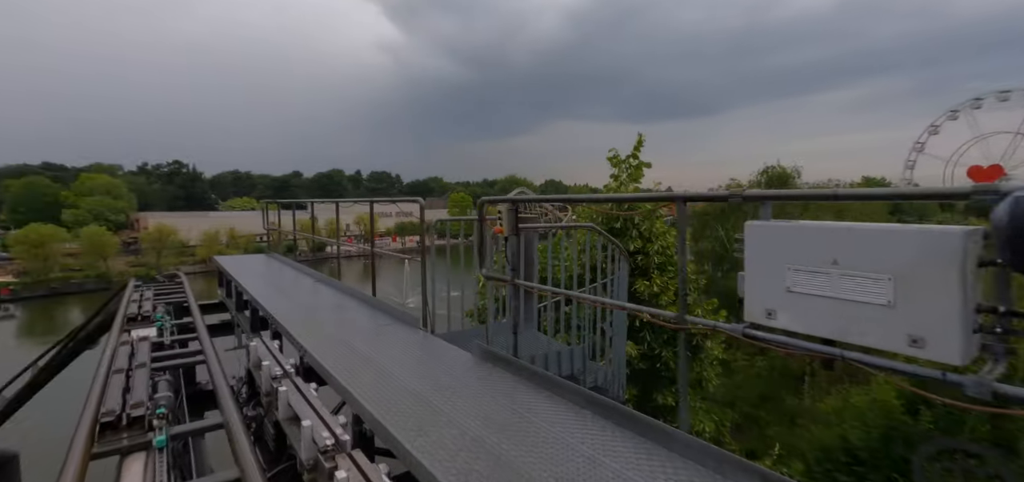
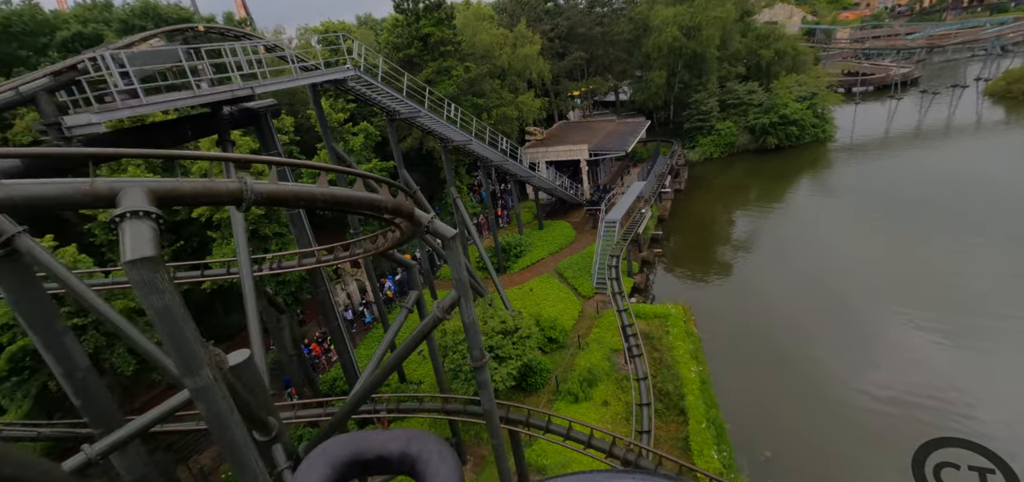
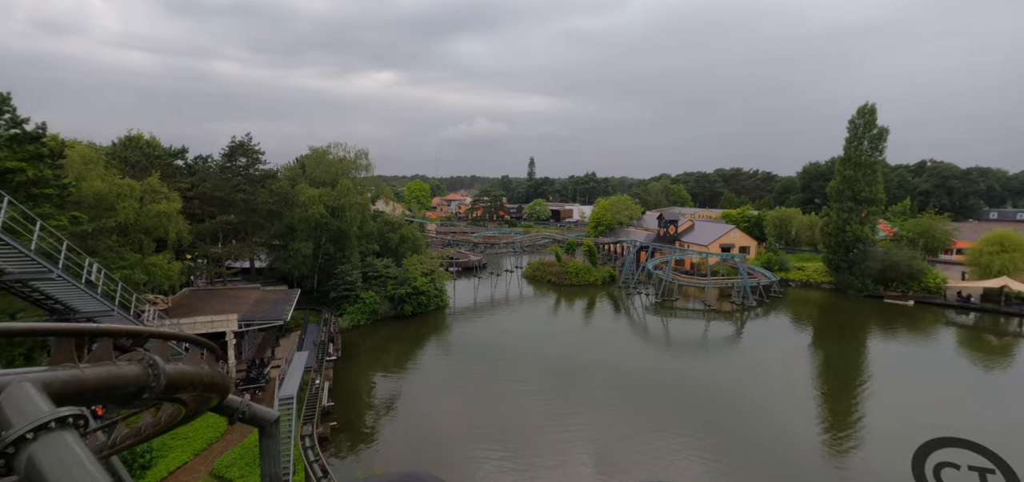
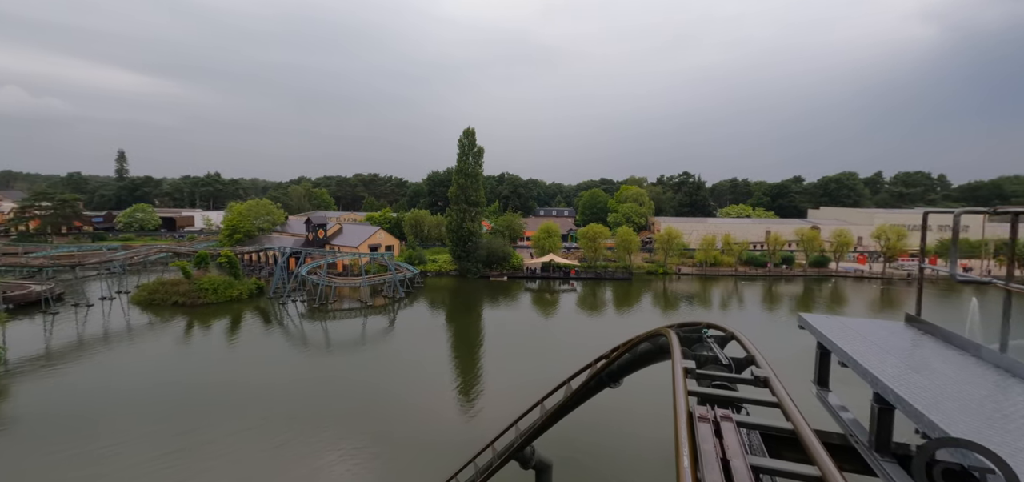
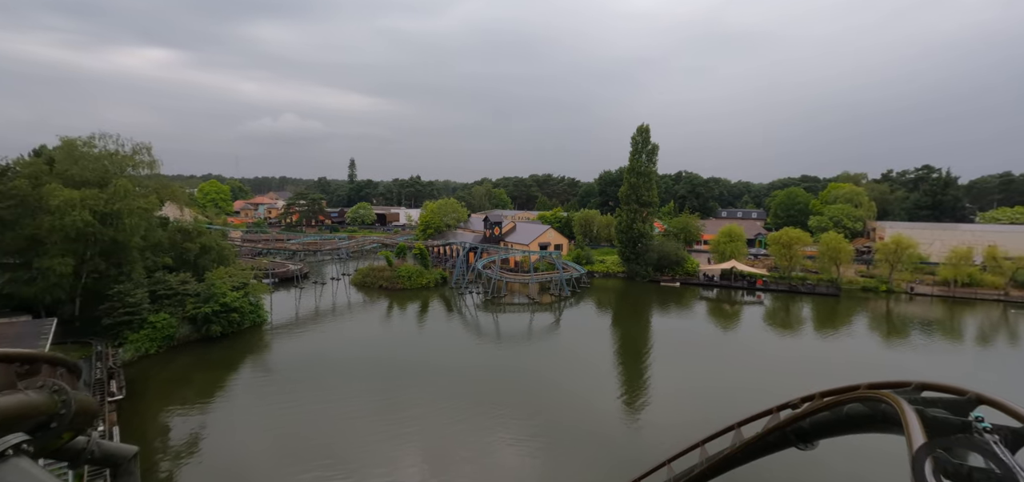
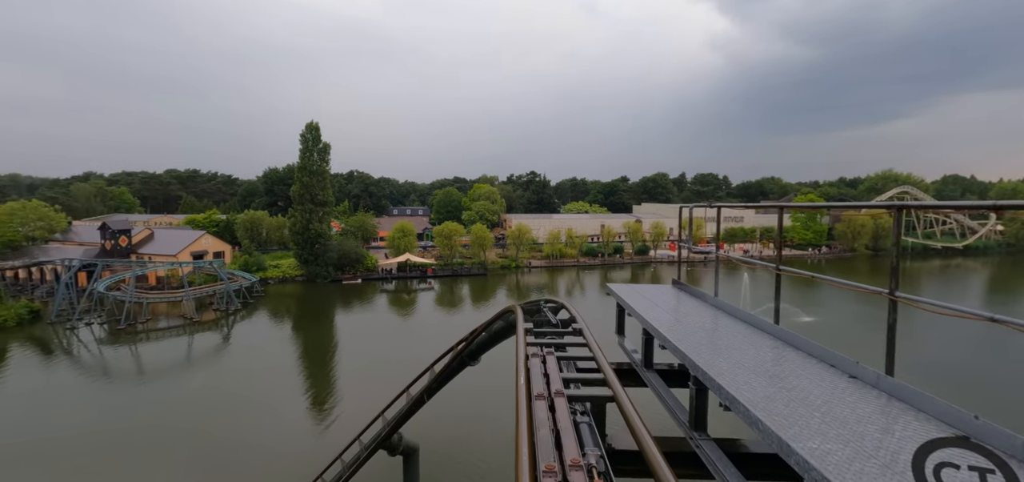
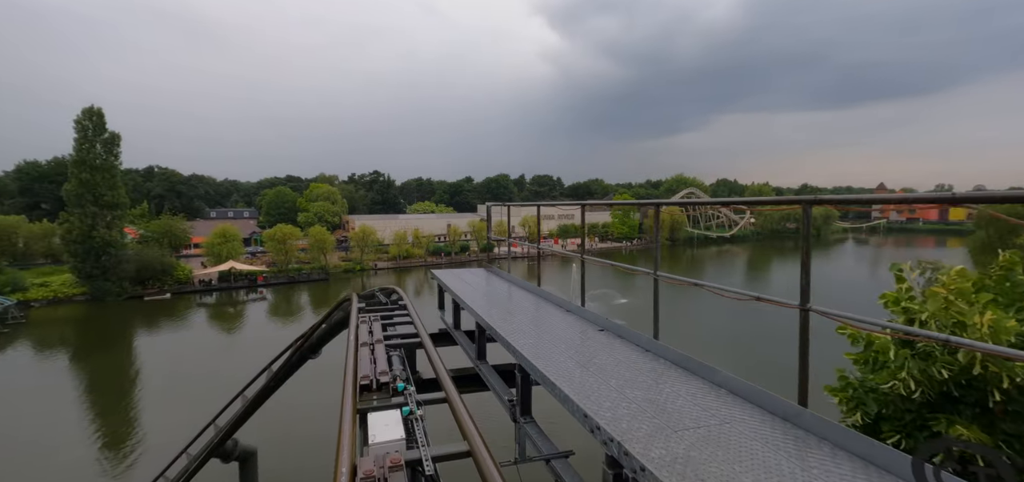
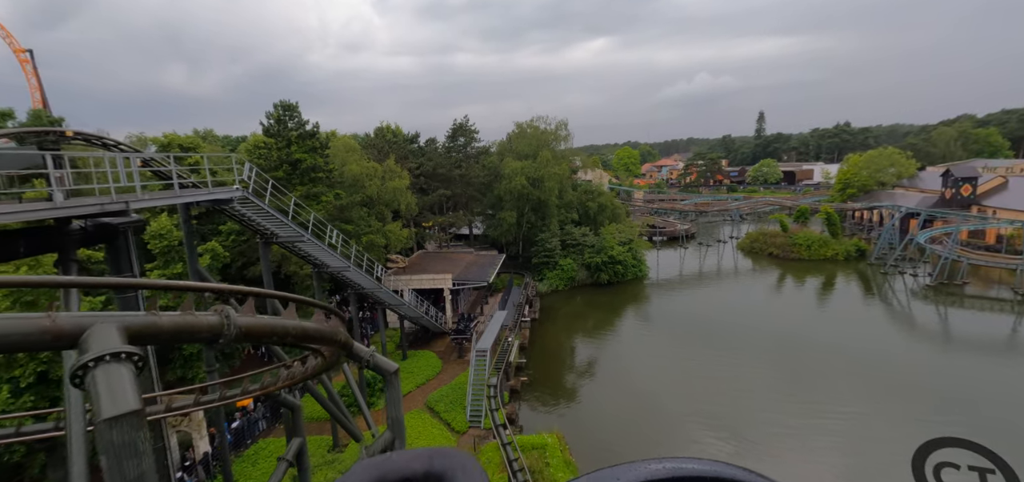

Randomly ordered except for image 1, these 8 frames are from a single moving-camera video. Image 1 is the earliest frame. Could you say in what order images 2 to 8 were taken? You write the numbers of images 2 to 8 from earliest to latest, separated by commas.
7, 6, 4, 5, 3, 8, 2
